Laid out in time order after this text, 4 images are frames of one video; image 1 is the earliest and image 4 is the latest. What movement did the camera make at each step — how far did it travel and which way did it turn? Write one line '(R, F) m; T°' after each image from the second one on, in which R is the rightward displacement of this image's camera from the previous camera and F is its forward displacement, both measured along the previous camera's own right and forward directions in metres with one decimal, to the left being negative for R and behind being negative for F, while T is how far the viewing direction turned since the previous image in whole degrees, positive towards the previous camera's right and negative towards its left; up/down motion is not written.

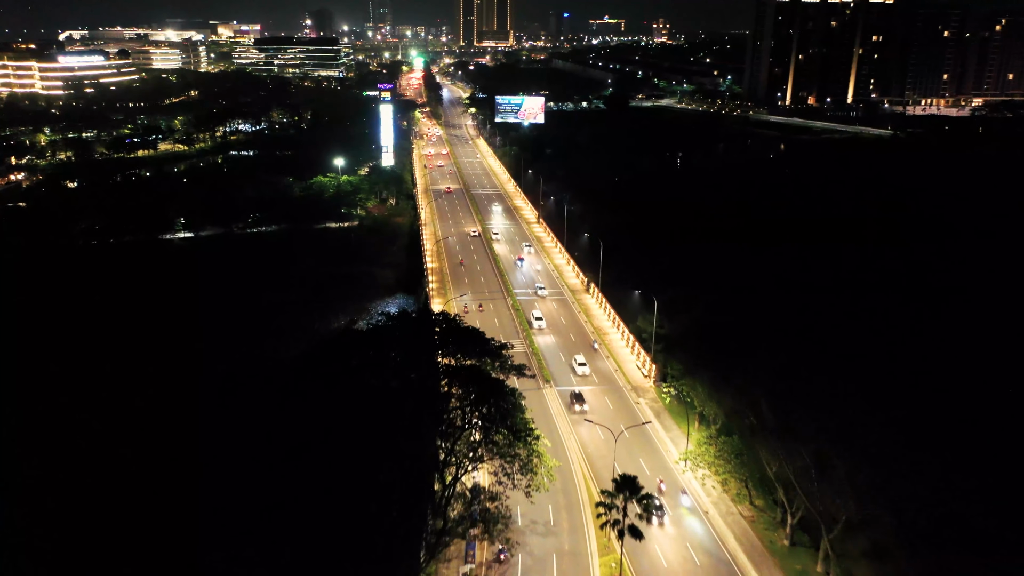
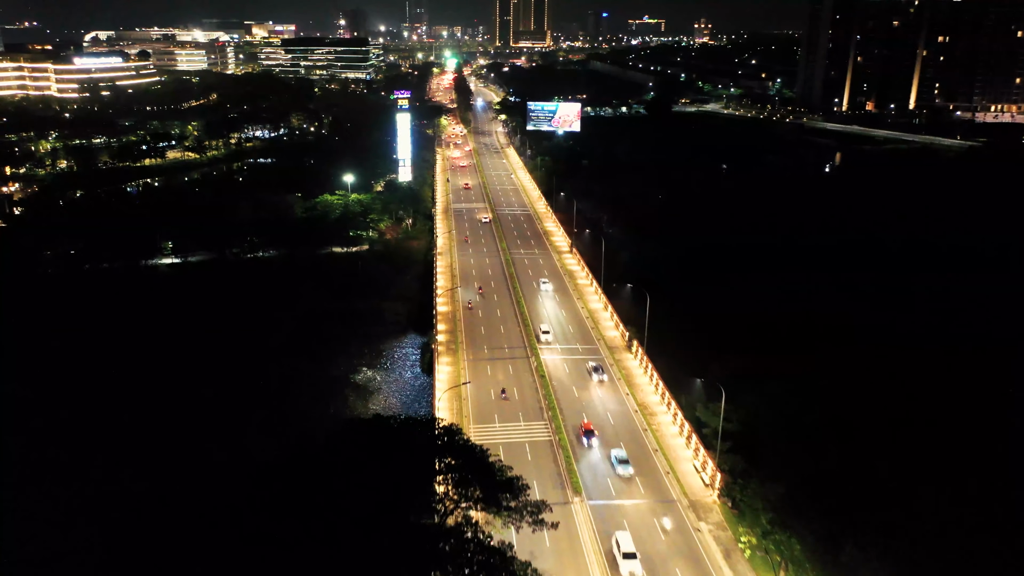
(+0.3, +7.0) m; -3°
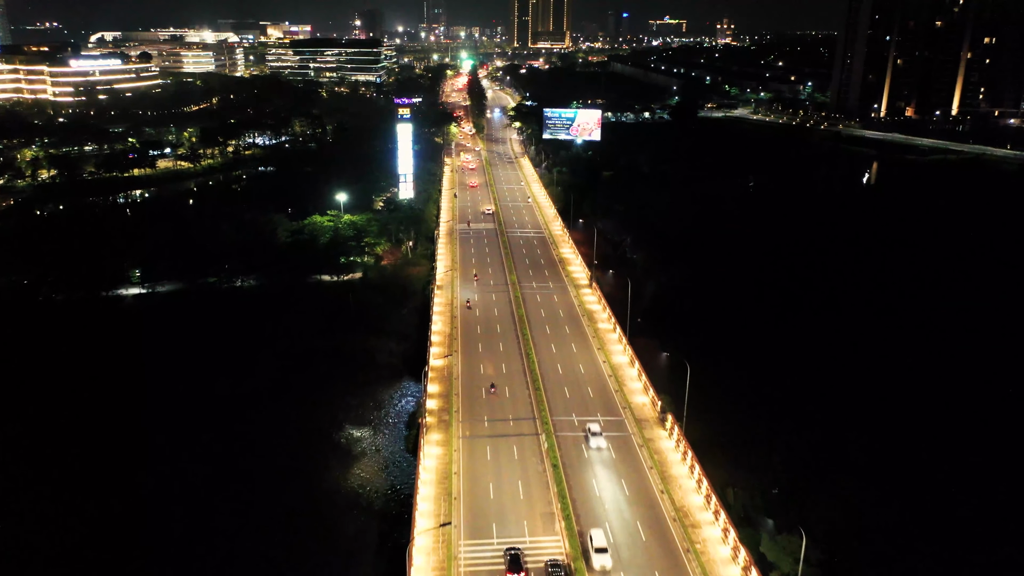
(+0.4, +5.9) m; -1°
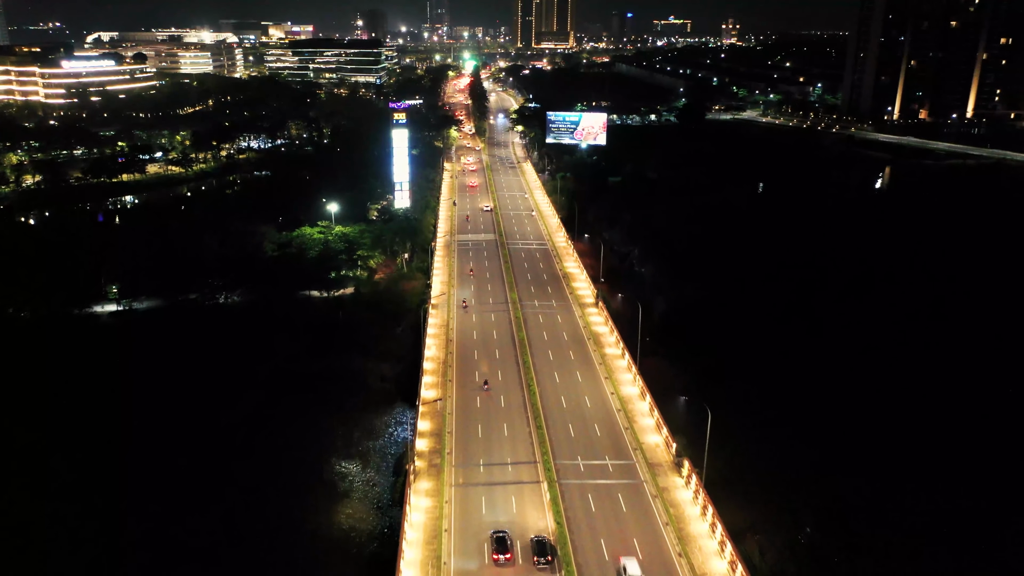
(+0.2, +2.7) m; 0°
